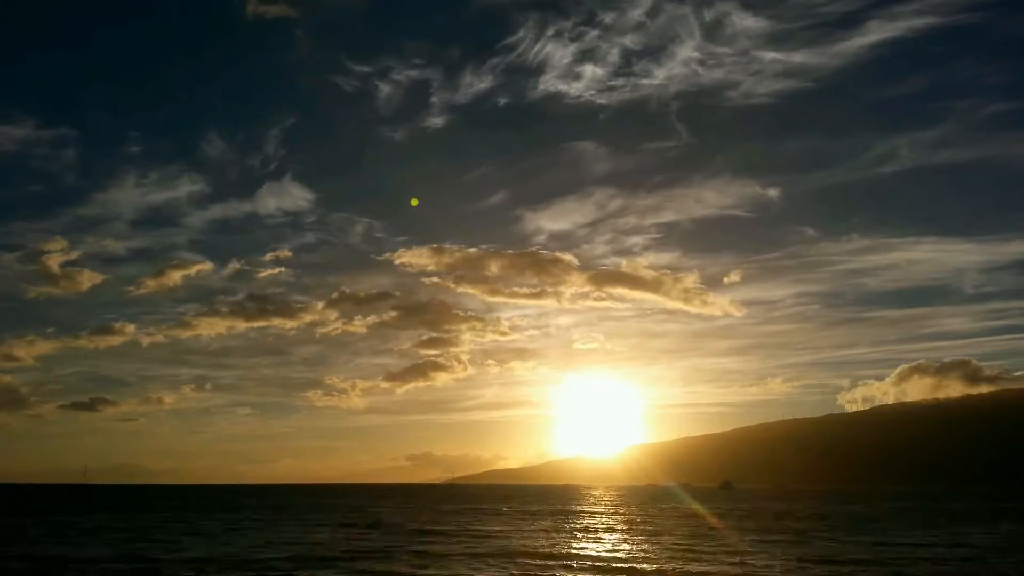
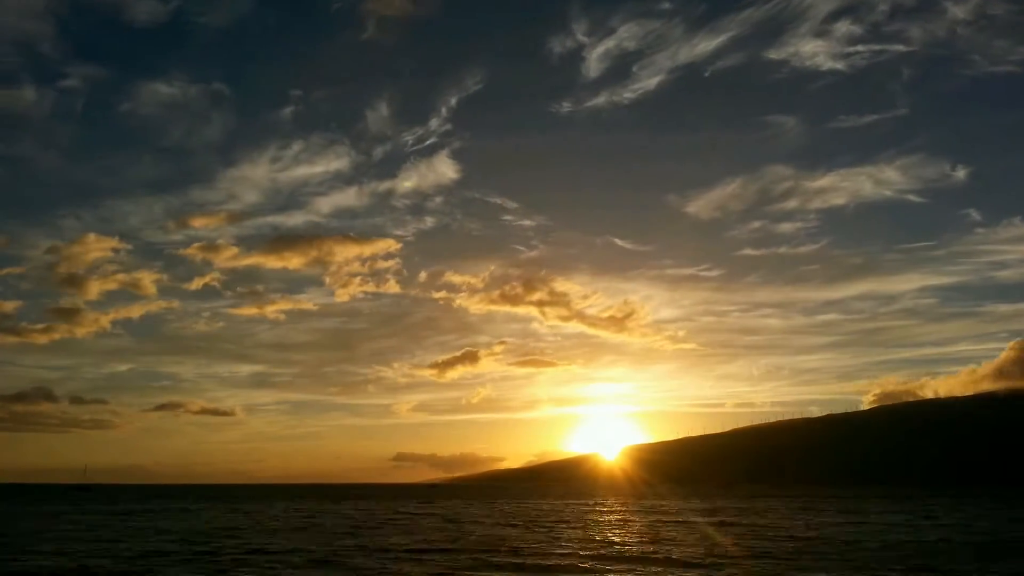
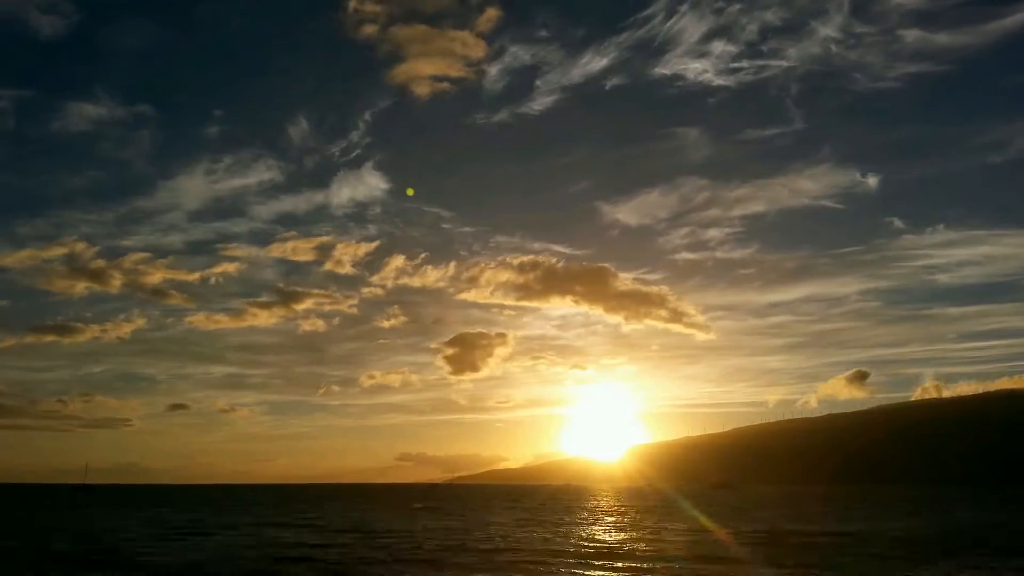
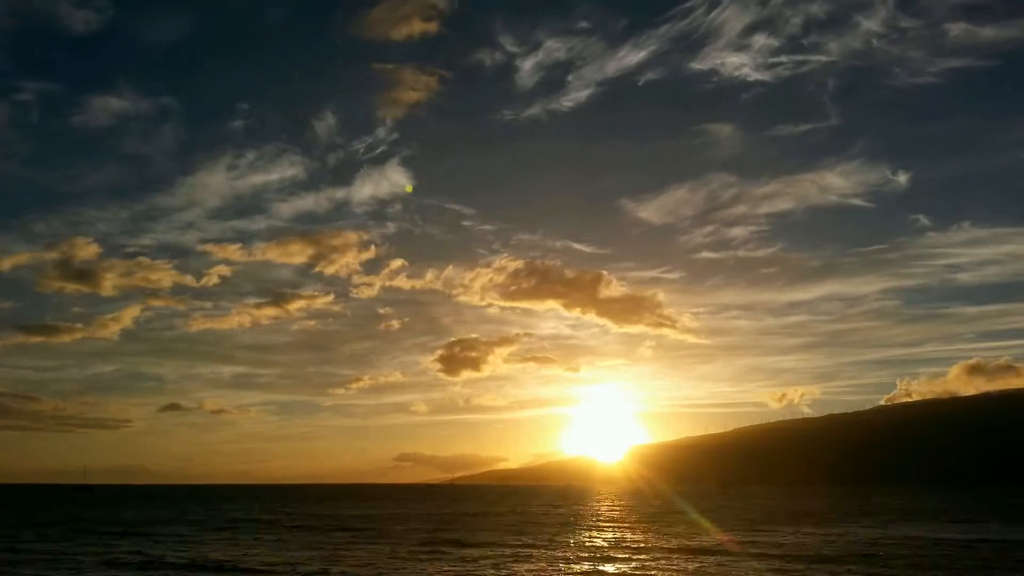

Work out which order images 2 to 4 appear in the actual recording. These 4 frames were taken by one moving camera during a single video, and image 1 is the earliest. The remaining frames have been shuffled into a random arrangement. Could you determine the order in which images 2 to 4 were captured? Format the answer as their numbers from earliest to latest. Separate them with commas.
3, 4, 2
